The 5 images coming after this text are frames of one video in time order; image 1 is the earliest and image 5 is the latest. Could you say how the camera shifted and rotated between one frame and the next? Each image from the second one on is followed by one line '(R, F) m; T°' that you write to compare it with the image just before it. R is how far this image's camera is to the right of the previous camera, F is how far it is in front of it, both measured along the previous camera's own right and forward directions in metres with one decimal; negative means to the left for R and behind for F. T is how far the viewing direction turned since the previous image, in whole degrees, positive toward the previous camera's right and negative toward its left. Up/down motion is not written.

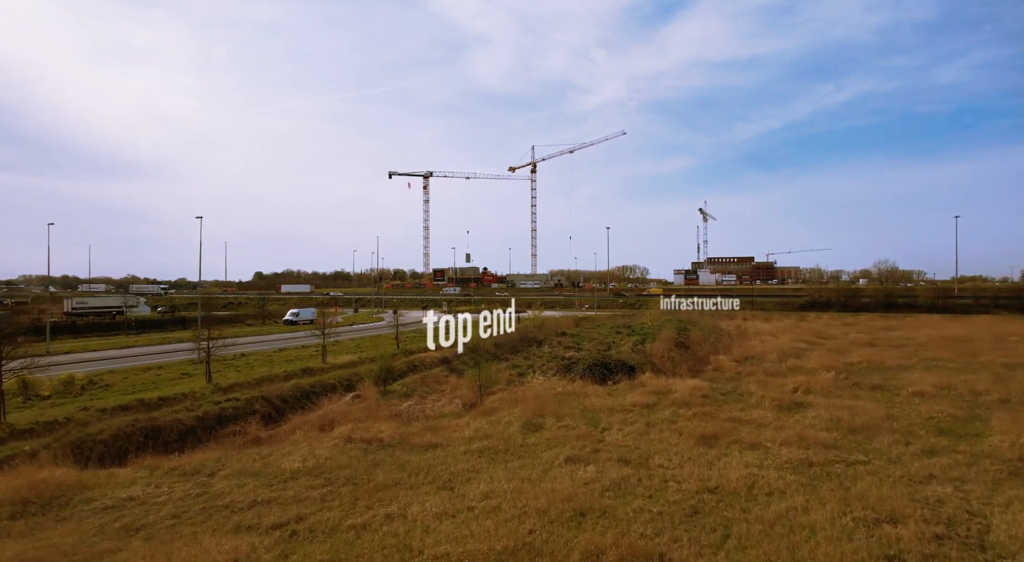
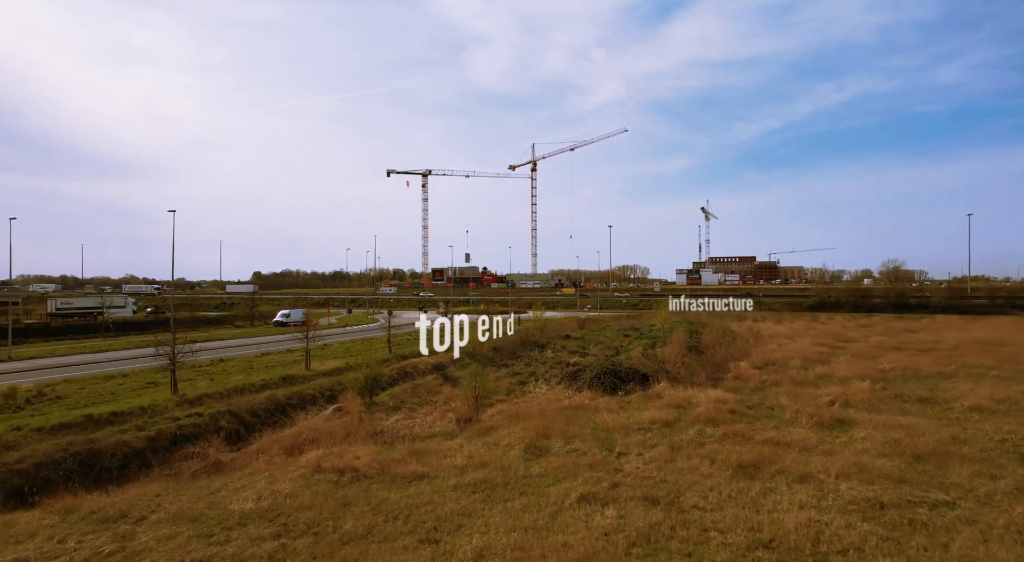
(0.0, +2.8) m; 0°
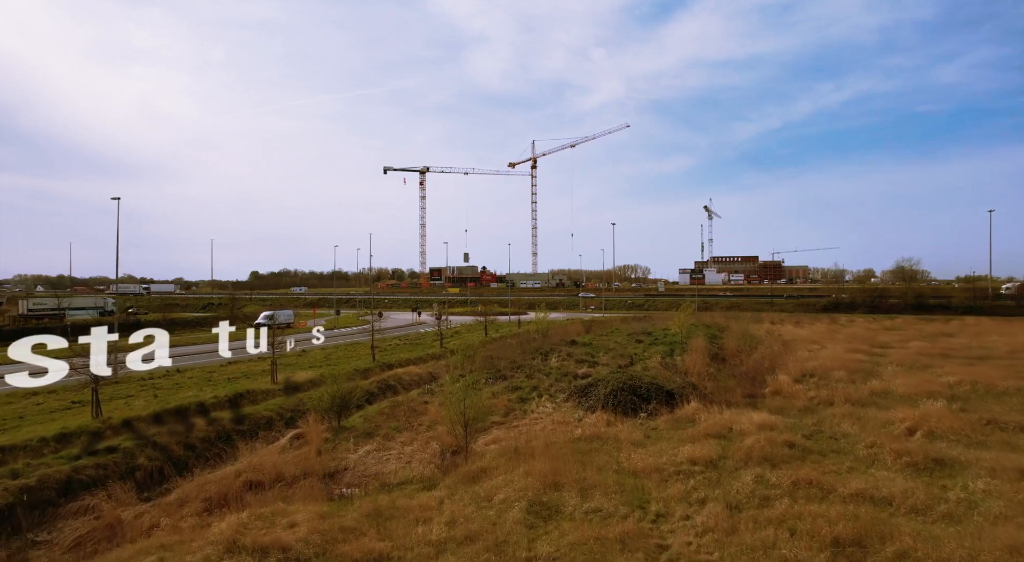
(0.0, +4.4) m; 0°
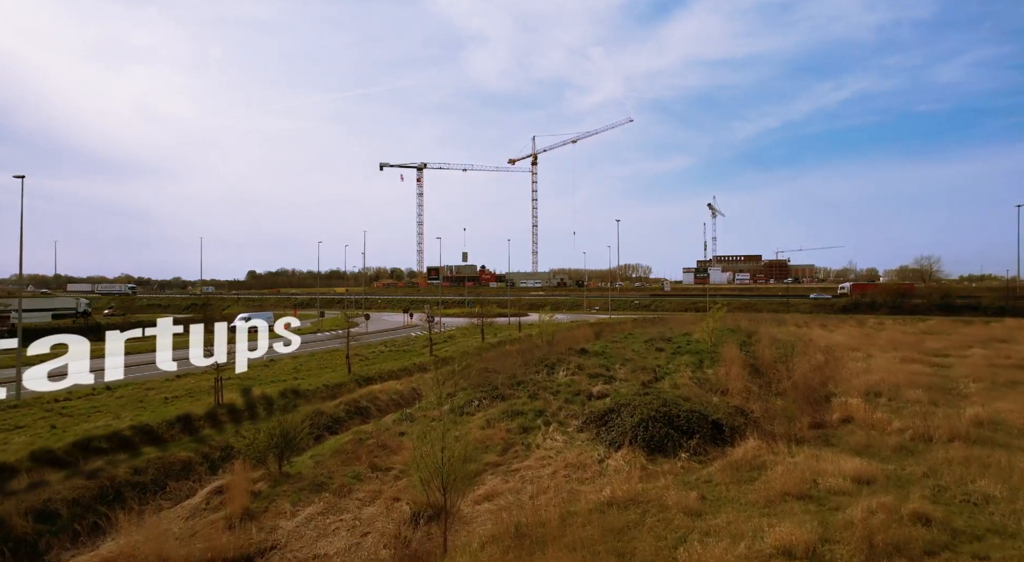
(0.0, +5.3) m; 0°
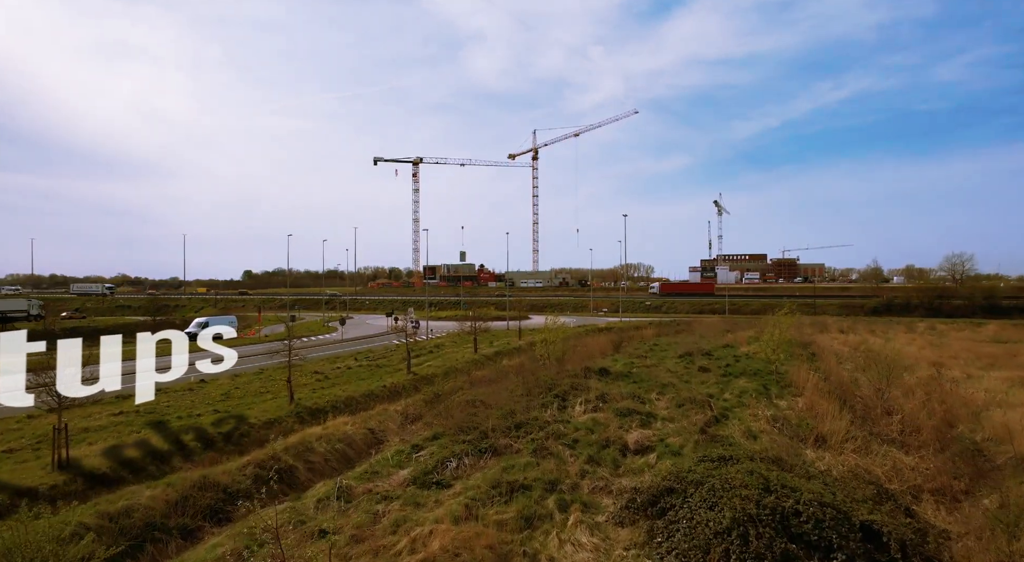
(+0.1, +7.8) m; 0°
